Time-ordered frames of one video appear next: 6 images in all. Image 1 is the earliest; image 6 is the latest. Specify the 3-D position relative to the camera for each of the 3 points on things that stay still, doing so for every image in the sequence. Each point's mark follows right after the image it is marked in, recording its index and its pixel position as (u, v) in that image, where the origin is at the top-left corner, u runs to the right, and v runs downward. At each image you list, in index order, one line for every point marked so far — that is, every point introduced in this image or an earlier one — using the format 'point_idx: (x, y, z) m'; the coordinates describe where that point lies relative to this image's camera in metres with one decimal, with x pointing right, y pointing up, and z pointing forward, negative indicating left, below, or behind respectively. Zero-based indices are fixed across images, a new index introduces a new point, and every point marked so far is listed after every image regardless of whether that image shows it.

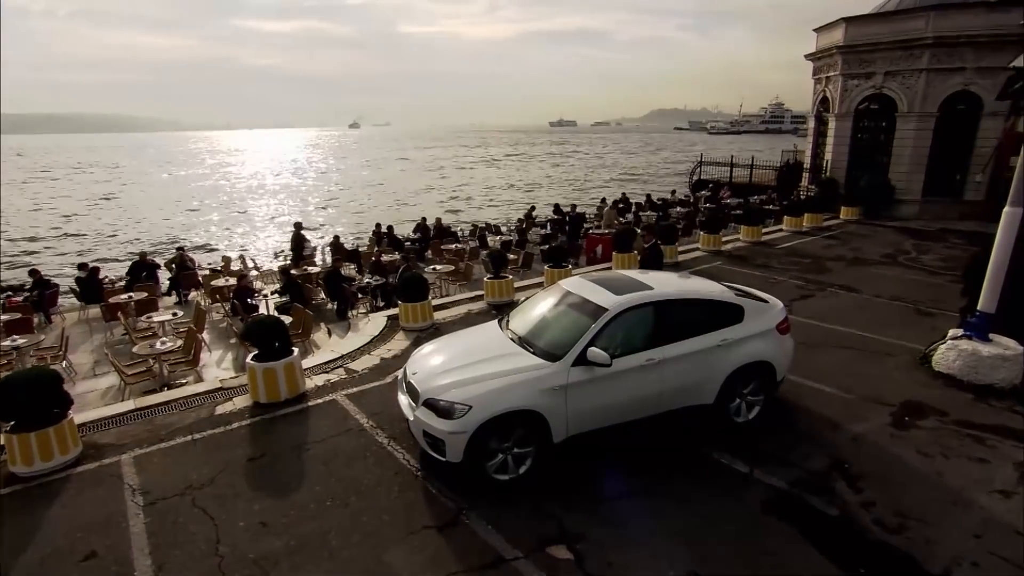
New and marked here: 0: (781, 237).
0: (+9.3, +1.7, +19.1) m
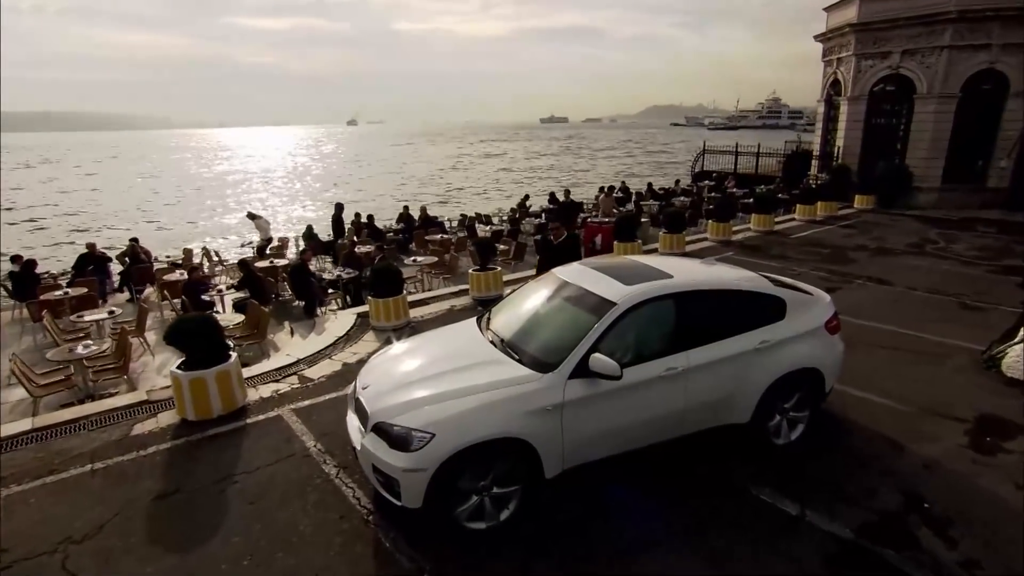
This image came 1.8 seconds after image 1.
0: (+9.0, +1.9, +17.8) m
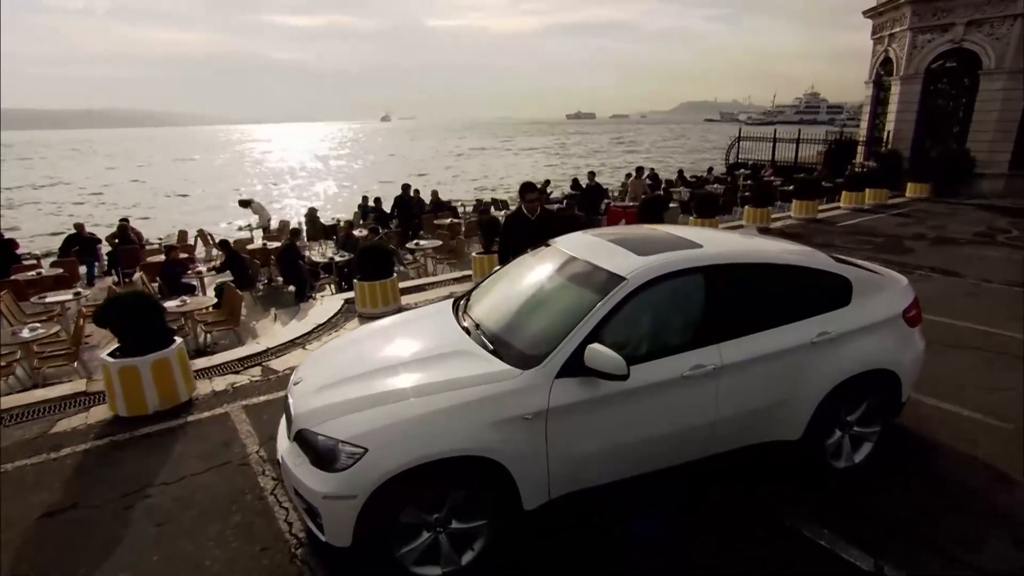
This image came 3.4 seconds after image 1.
0: (+9.5, +2.1, +16.1) m
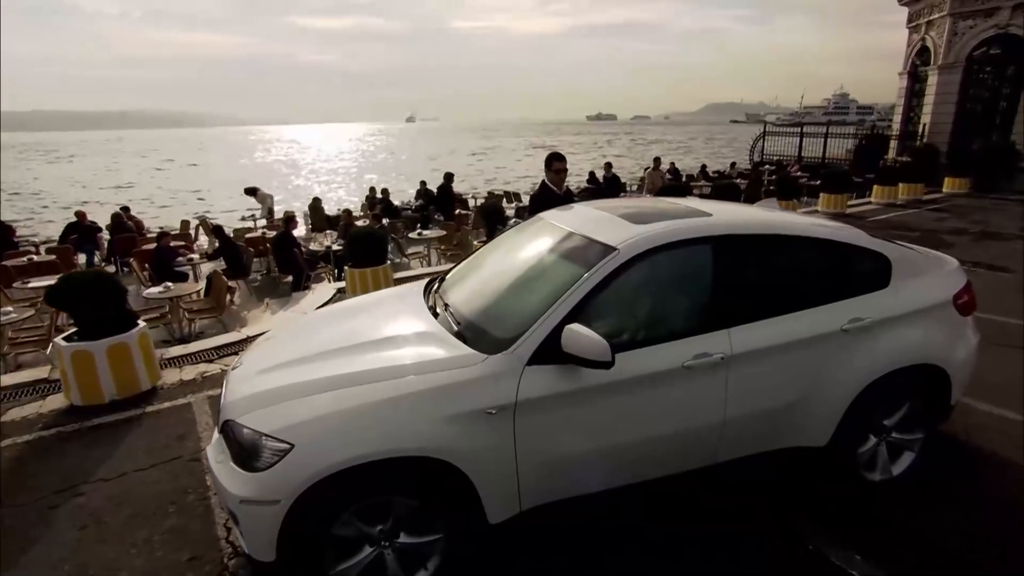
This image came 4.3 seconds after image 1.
0: (+9.9, +2.1, +15.2) m
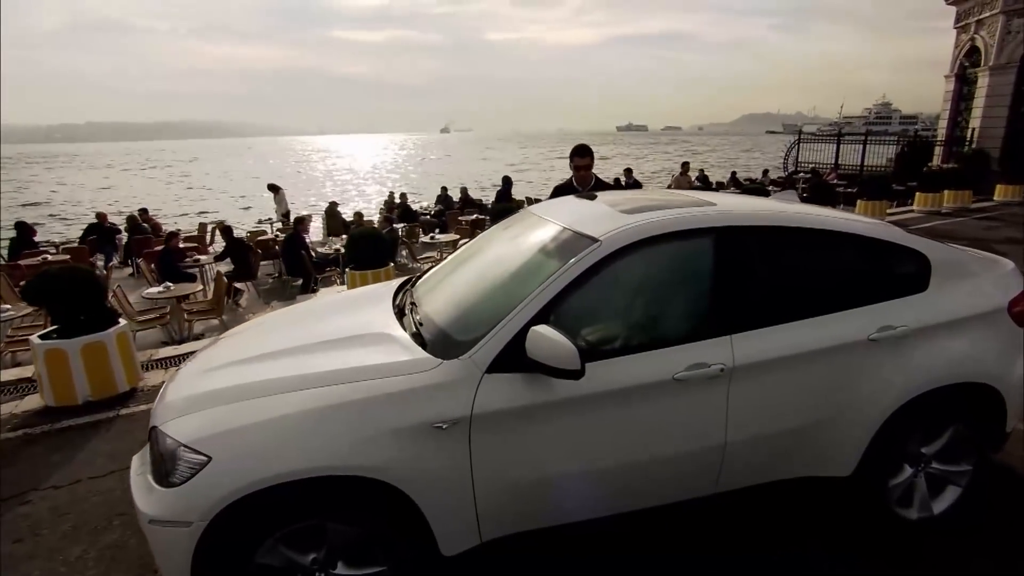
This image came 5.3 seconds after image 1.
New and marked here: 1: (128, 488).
0: (+10.4, +1.8, +14.3) m
1: (-2.5, -1.3, +3.6) m
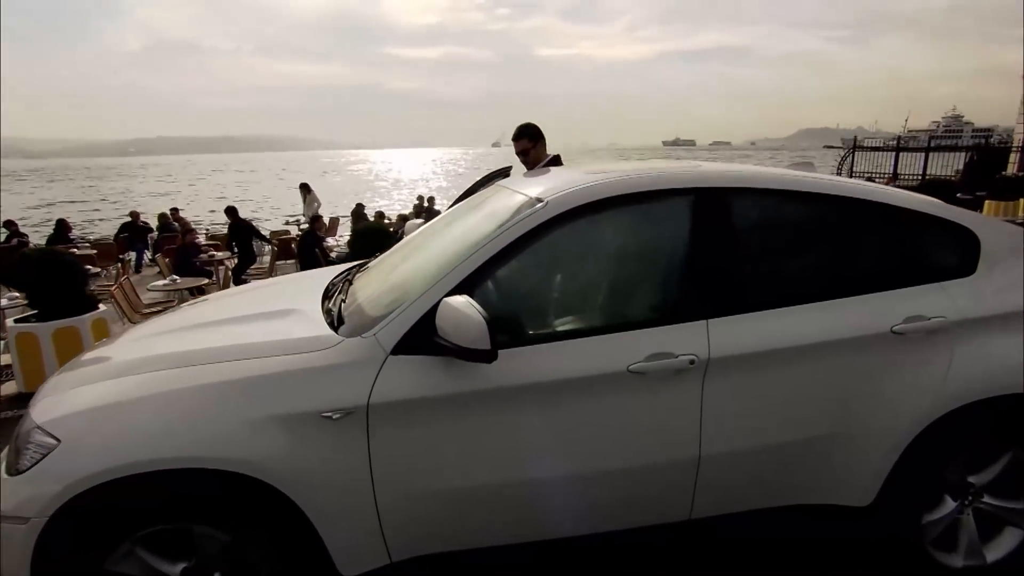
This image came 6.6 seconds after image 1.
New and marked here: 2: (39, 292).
0: (+11.1, +1.4, +13.1) m
1: (-2.7, -1.1, +3.3) m
2: (-3.9, 0.0, +4.6) m
